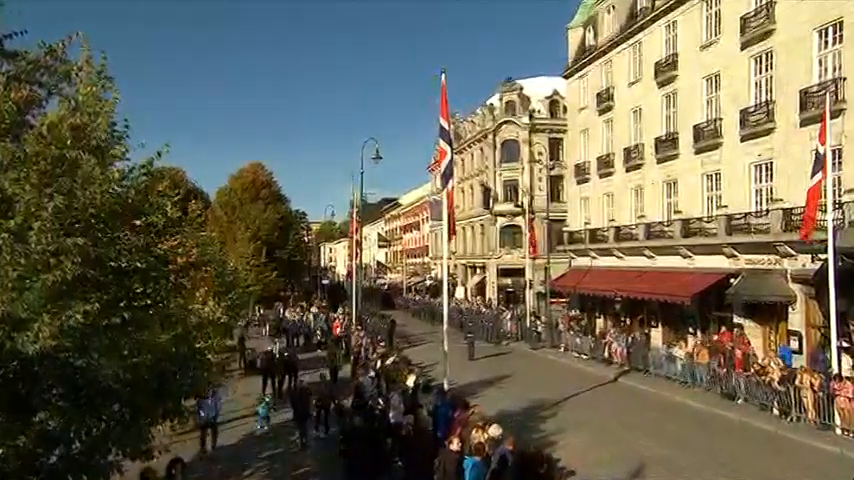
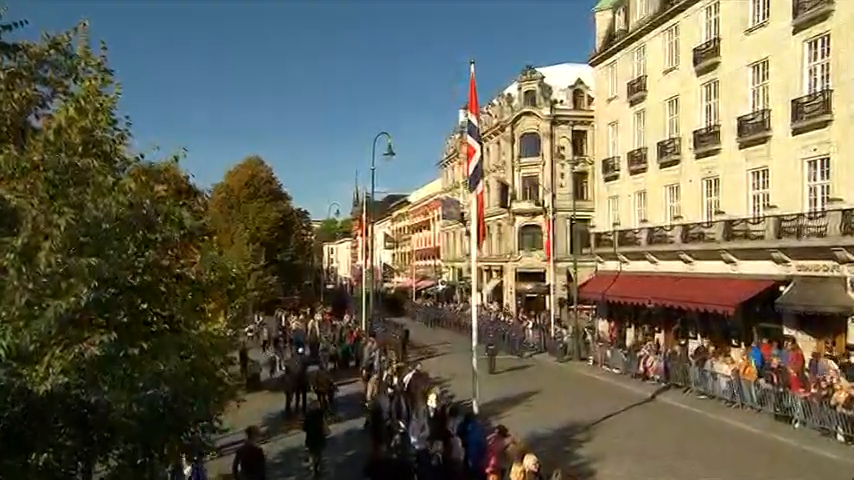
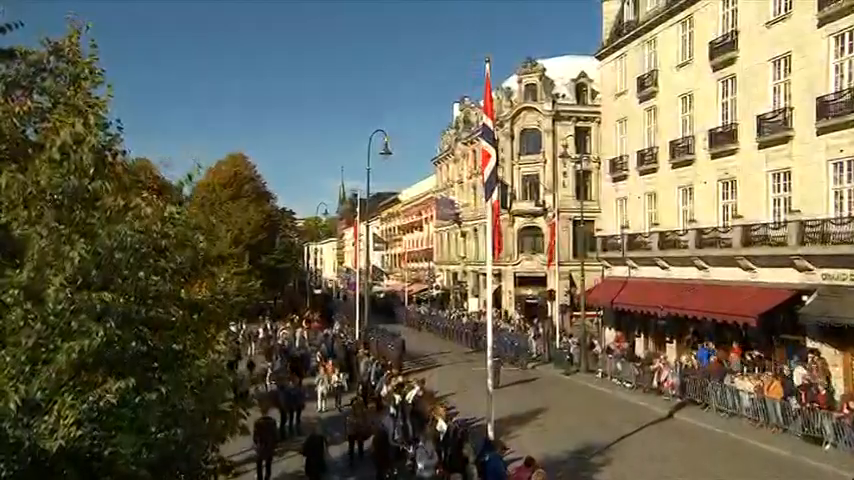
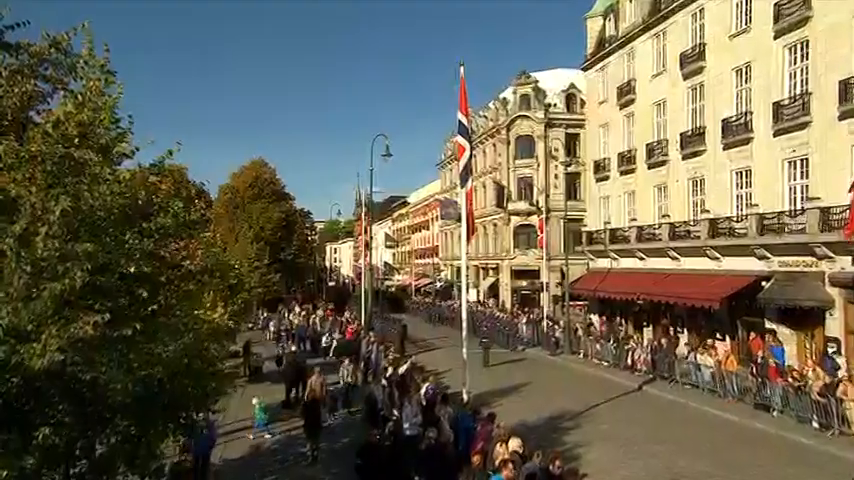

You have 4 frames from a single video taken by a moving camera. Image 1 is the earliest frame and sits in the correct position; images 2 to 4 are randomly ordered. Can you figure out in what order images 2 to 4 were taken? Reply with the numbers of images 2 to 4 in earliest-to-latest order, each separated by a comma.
4, 2, 3
